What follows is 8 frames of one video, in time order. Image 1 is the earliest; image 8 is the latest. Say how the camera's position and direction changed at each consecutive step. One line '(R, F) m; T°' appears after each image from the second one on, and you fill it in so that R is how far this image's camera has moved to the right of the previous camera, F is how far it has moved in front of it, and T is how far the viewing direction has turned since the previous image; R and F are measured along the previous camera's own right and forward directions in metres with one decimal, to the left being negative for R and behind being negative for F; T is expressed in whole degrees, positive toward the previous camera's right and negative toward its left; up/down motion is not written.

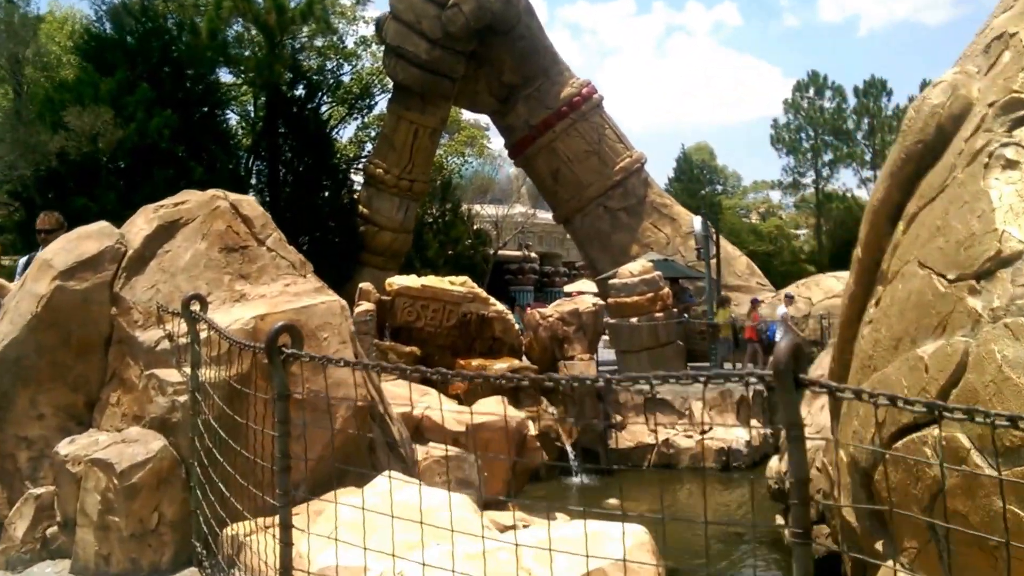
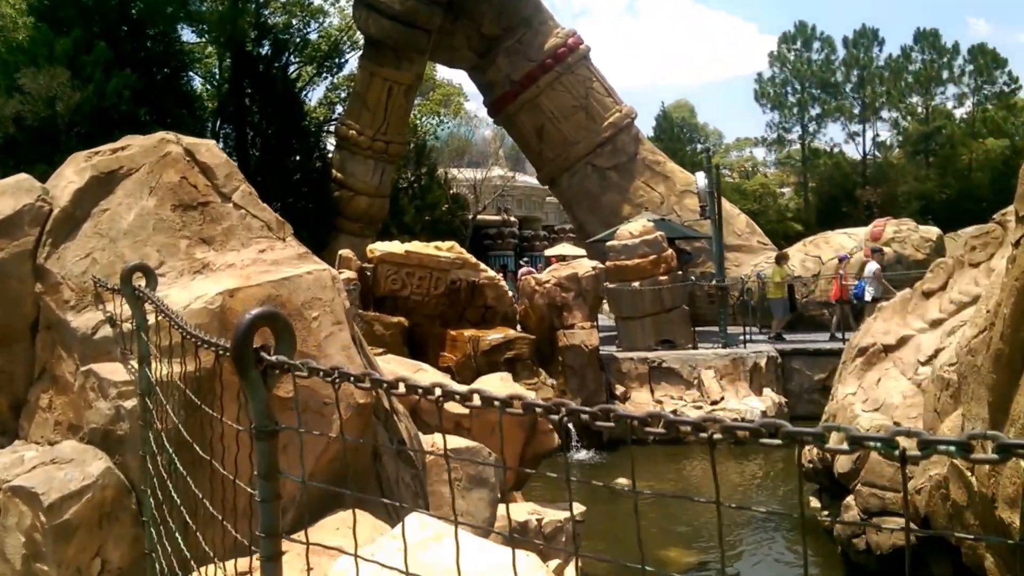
(-0.3, +0.9) m; +2°
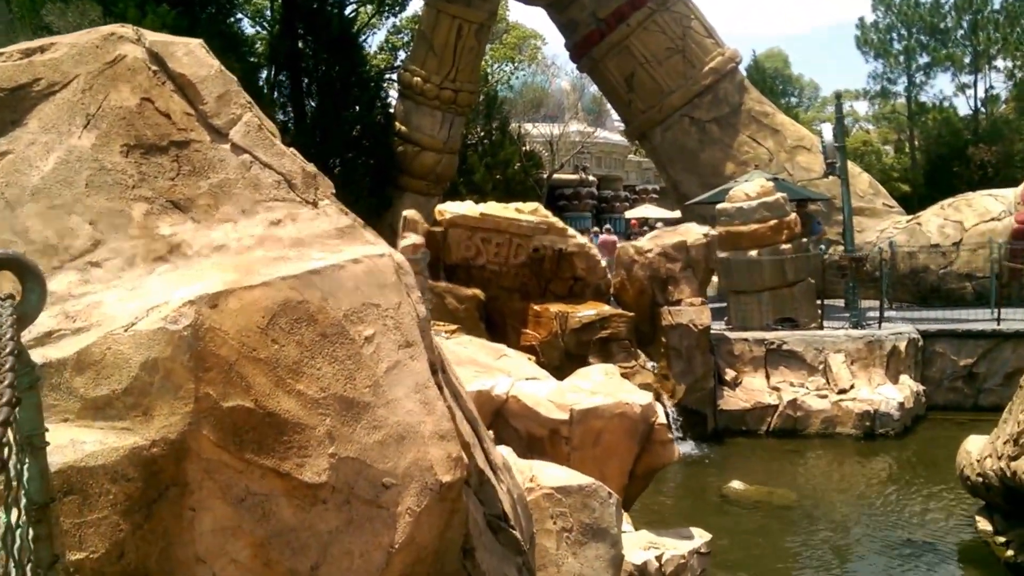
(-0.3, +1.4) m; -5°
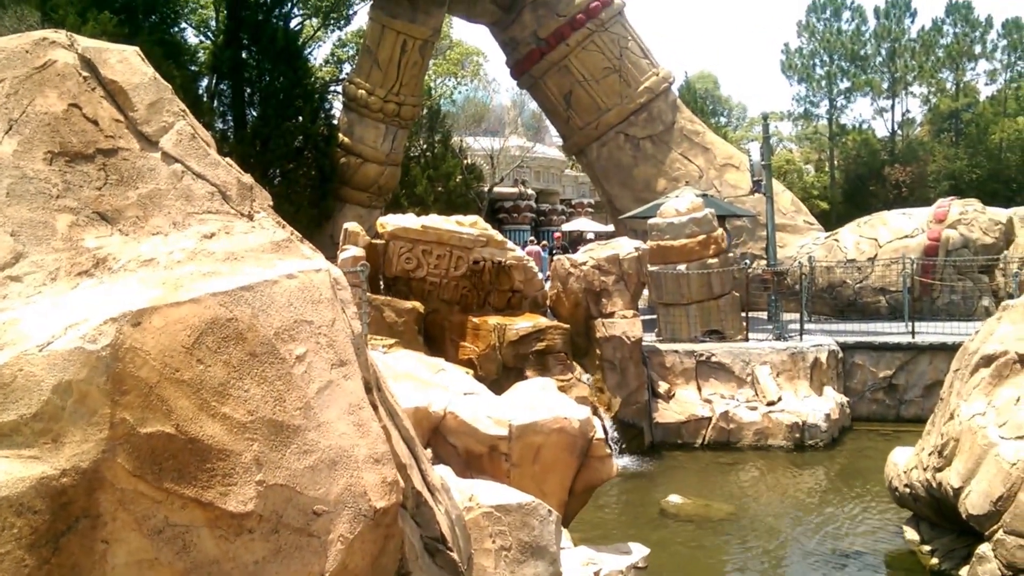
(0.0, 0.0) m; +5°
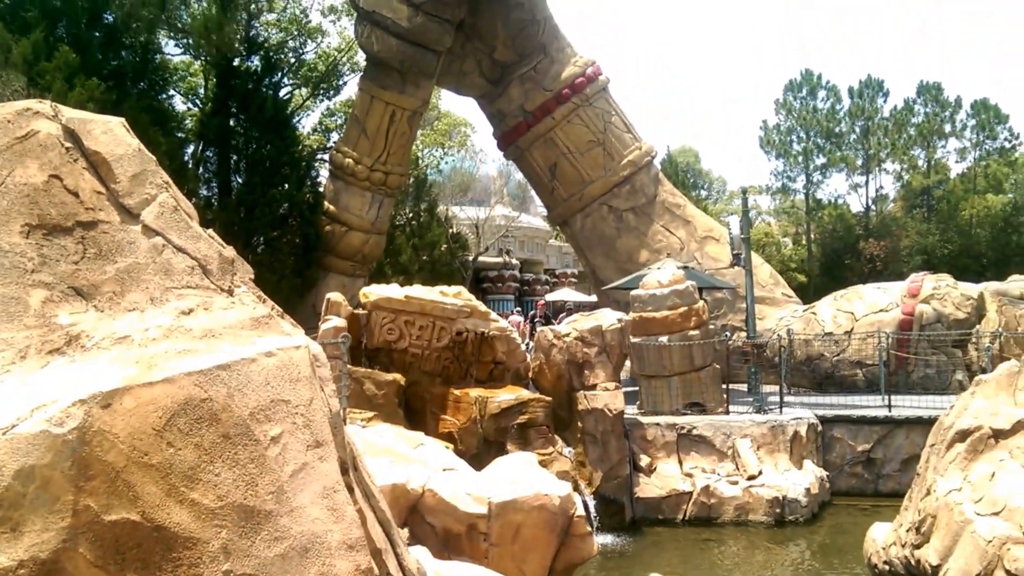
(0.0, 0.0) m; +1°
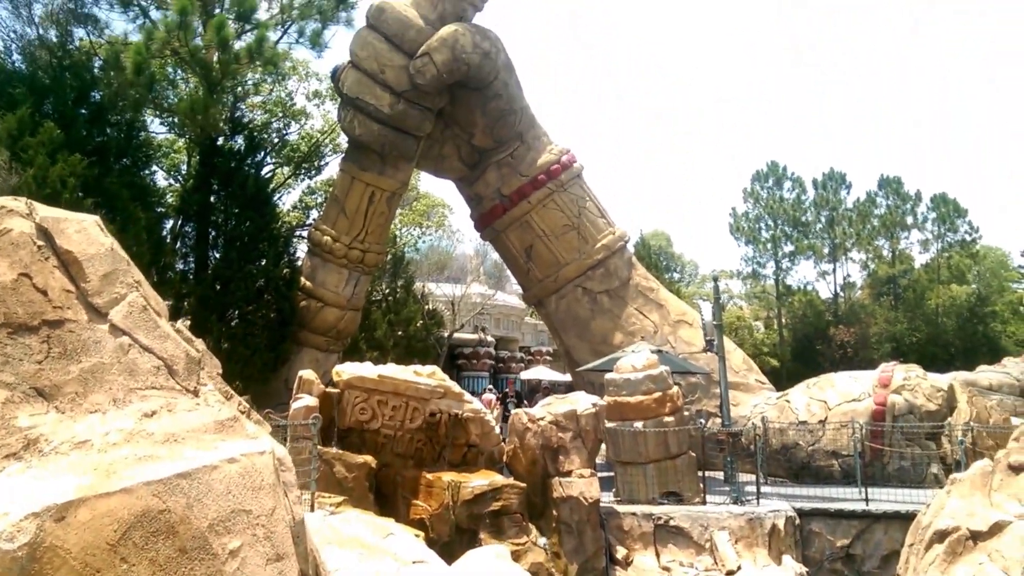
(0.0, 0.0) m; +2°
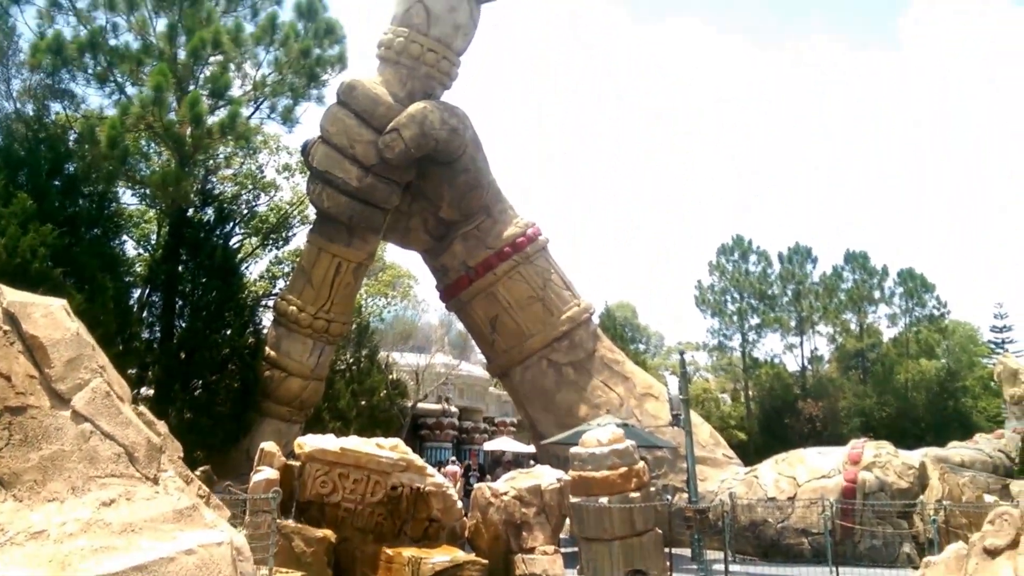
(0.0, -0.1) m; +2°
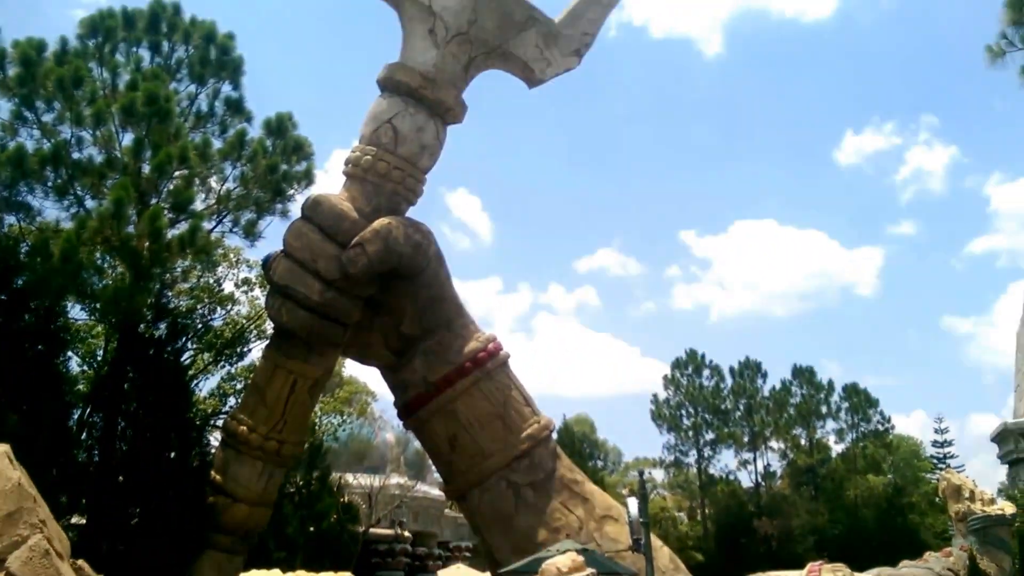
(0.0, +0.1) m; +3°
